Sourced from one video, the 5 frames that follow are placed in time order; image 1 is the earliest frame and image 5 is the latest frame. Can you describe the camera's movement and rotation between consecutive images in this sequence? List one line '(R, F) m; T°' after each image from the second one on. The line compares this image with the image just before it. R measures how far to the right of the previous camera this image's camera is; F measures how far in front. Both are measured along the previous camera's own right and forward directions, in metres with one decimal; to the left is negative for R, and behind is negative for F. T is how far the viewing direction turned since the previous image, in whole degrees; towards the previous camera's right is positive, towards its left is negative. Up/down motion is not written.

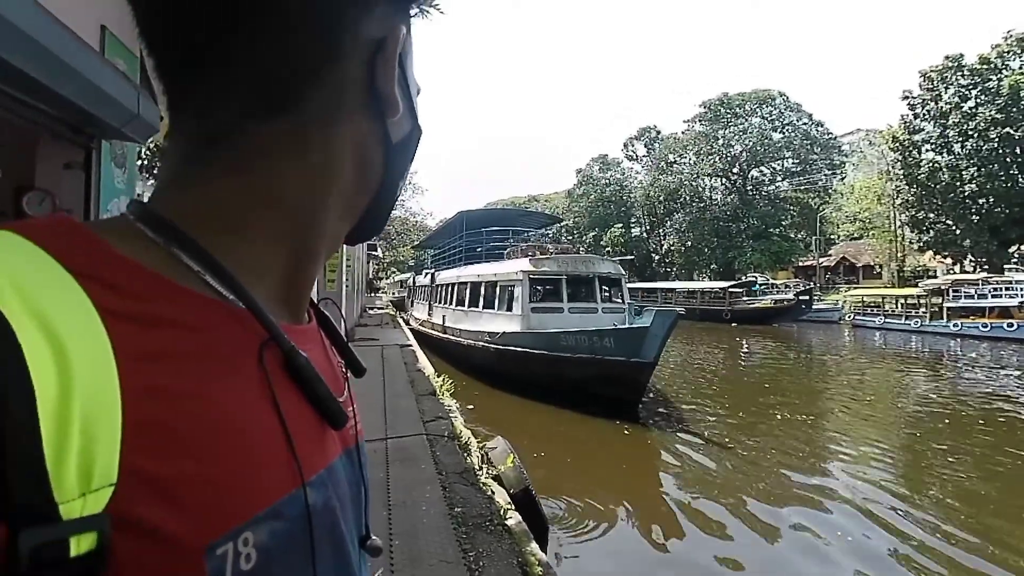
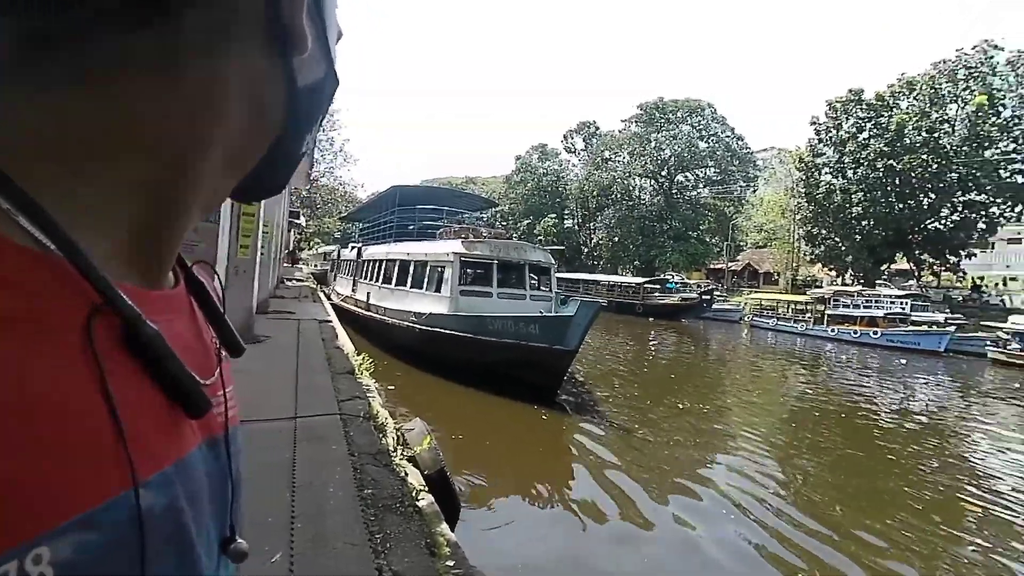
(+0.1, +0.1) m; +9°
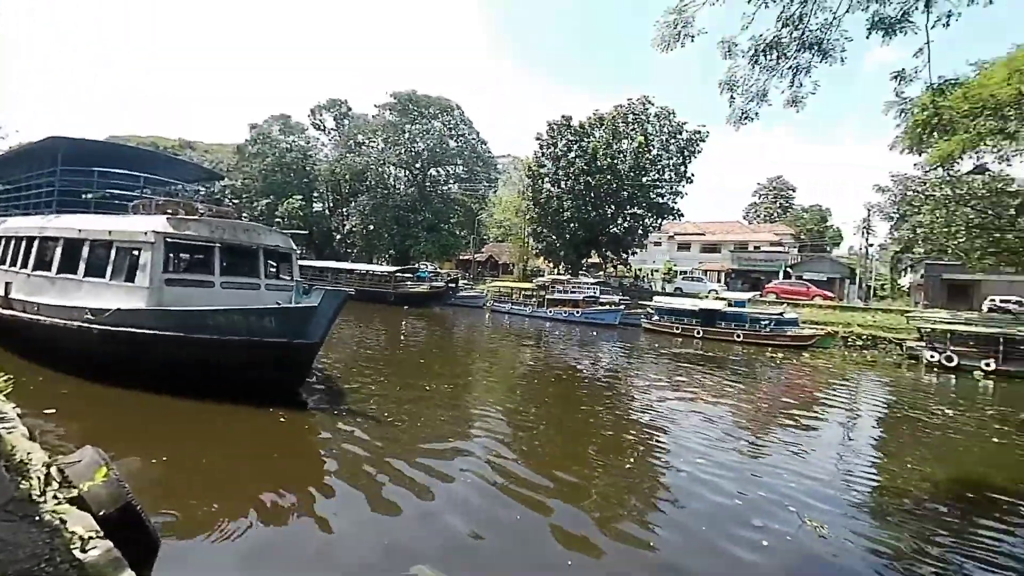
(+0.5, -0.2) m; +30°
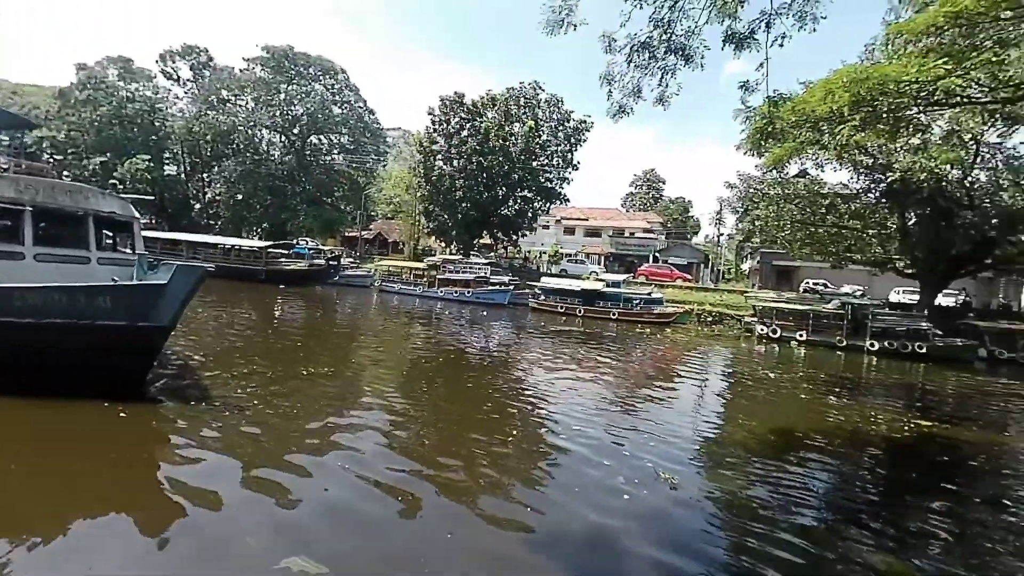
(+0.1, -0.3) m; +14°
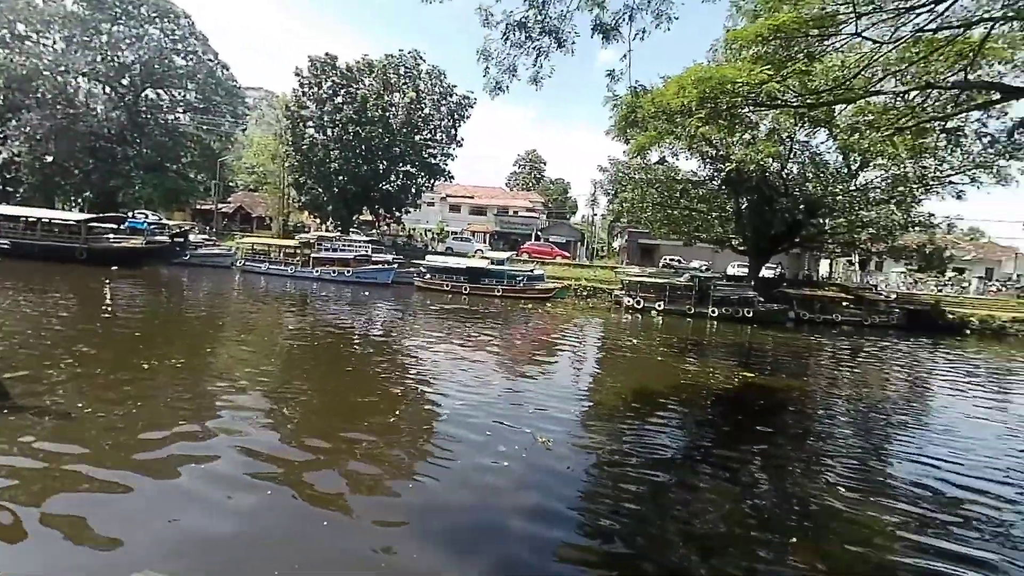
(-1.0, +0.7) m; +14°
